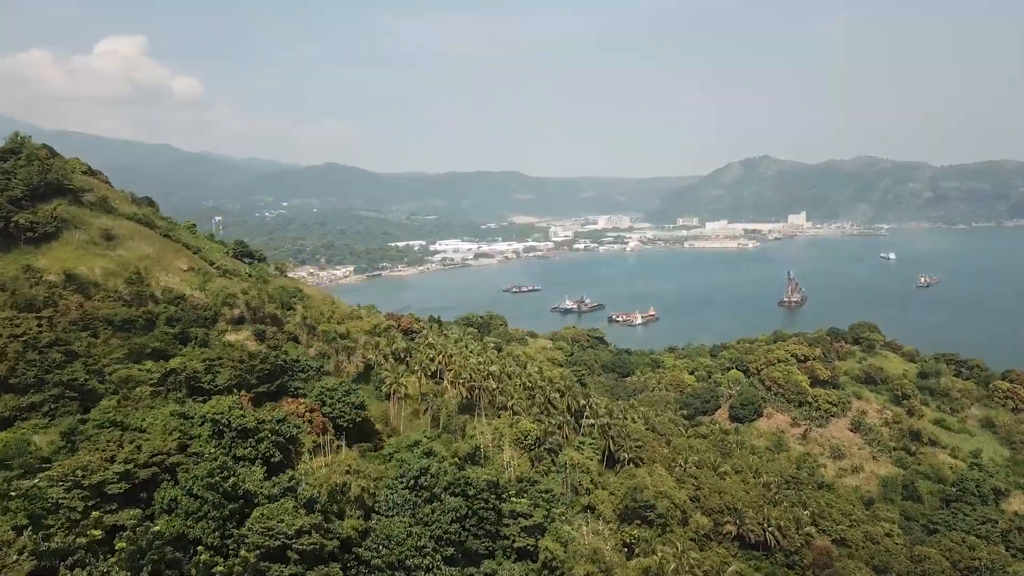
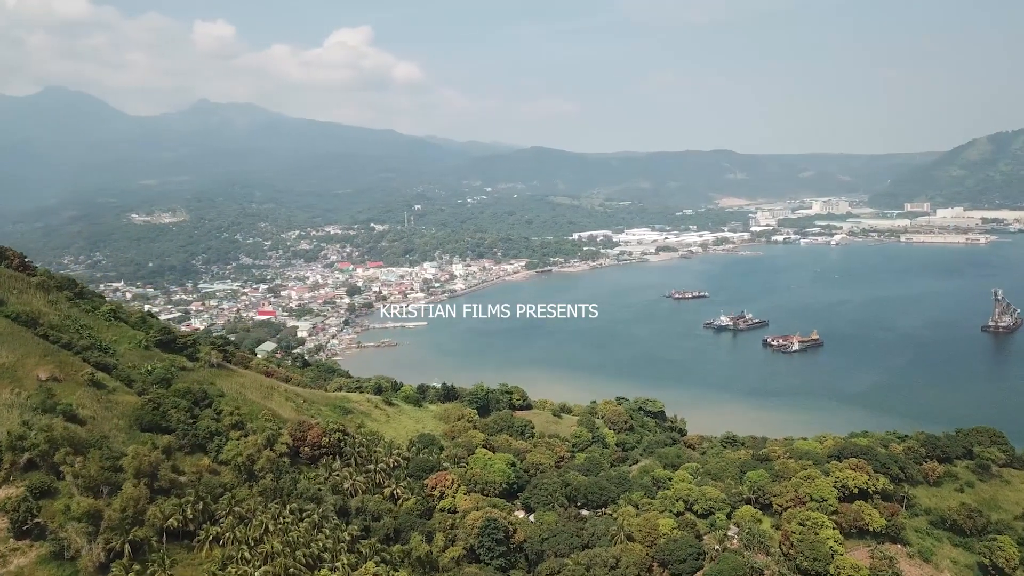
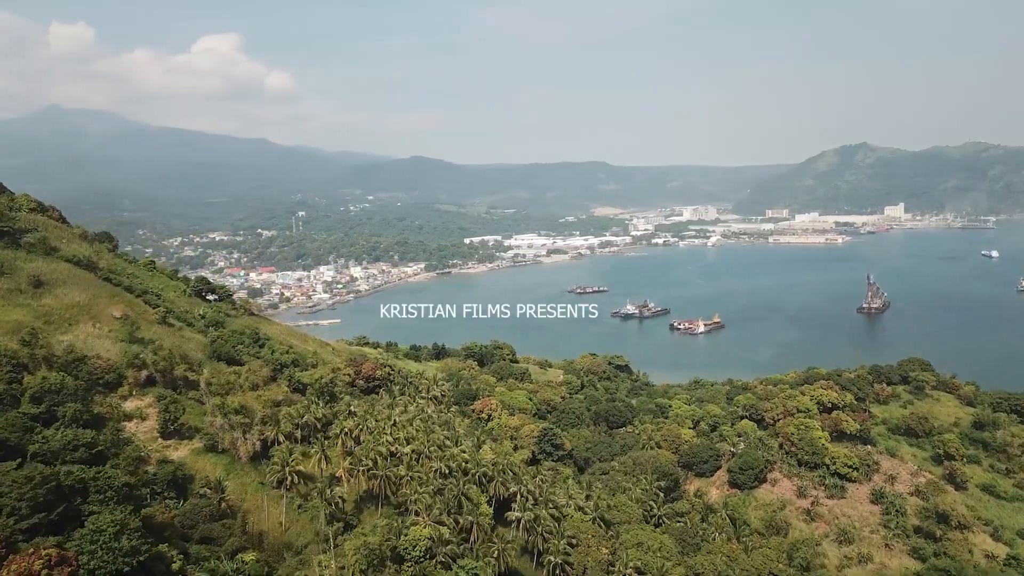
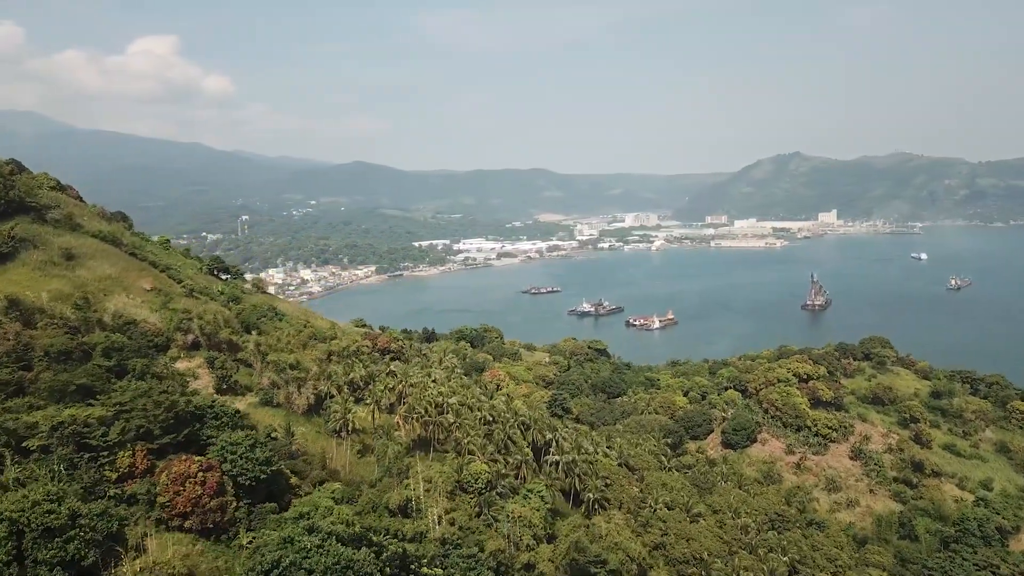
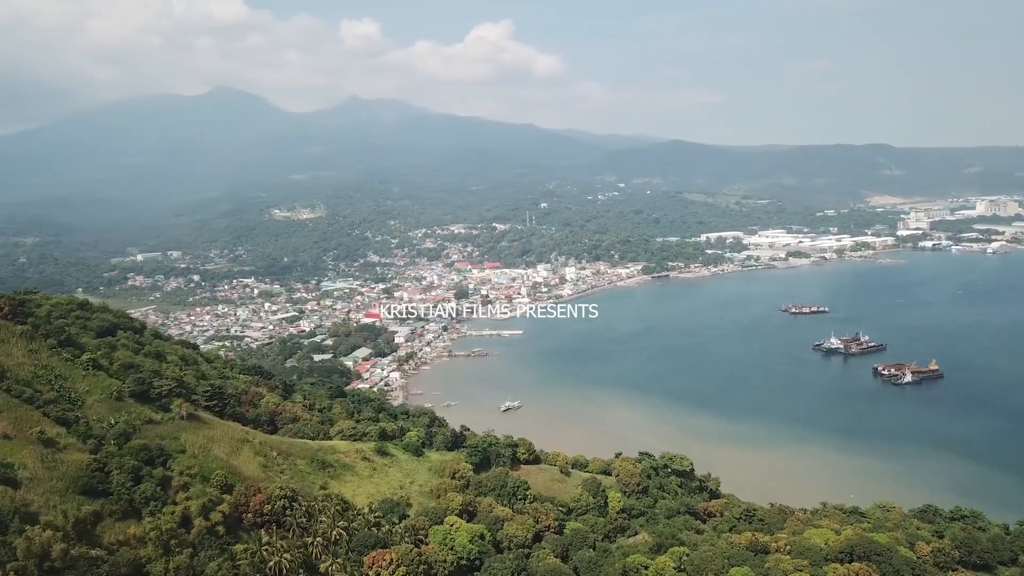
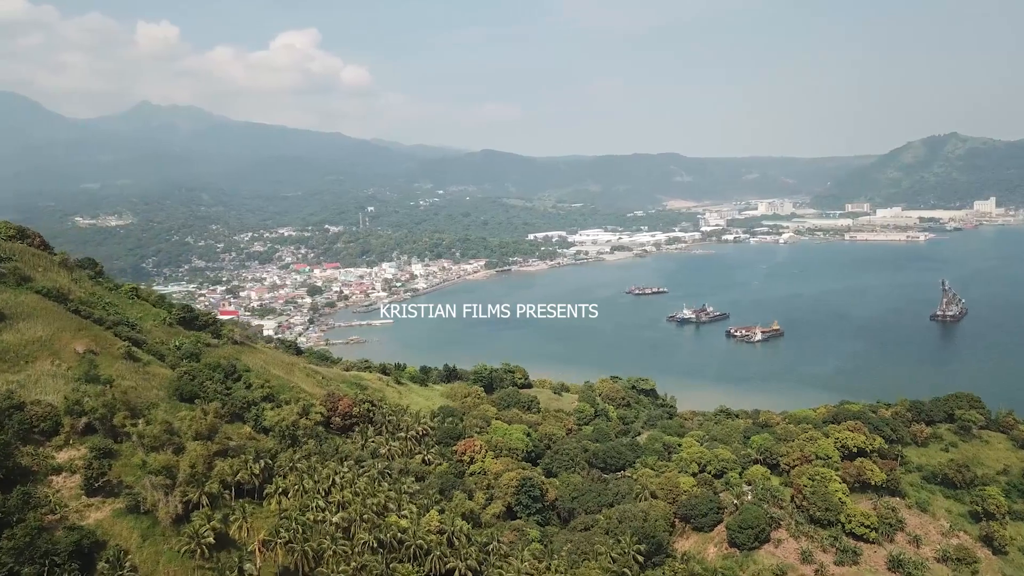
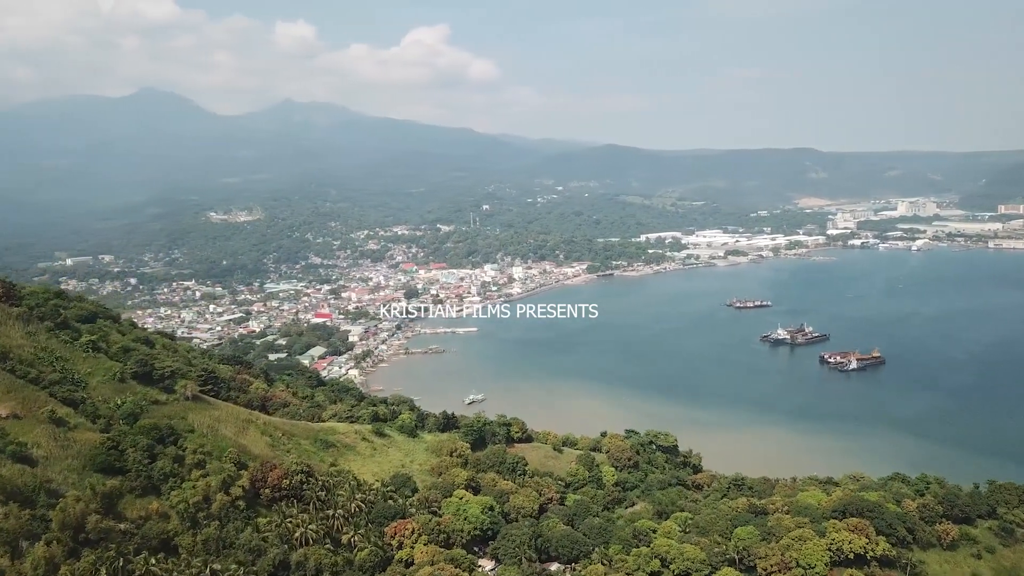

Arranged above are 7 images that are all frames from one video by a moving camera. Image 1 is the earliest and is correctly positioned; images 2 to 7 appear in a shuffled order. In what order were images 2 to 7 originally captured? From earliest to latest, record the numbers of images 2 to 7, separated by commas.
4, 3, 6, 2, 7, 5
